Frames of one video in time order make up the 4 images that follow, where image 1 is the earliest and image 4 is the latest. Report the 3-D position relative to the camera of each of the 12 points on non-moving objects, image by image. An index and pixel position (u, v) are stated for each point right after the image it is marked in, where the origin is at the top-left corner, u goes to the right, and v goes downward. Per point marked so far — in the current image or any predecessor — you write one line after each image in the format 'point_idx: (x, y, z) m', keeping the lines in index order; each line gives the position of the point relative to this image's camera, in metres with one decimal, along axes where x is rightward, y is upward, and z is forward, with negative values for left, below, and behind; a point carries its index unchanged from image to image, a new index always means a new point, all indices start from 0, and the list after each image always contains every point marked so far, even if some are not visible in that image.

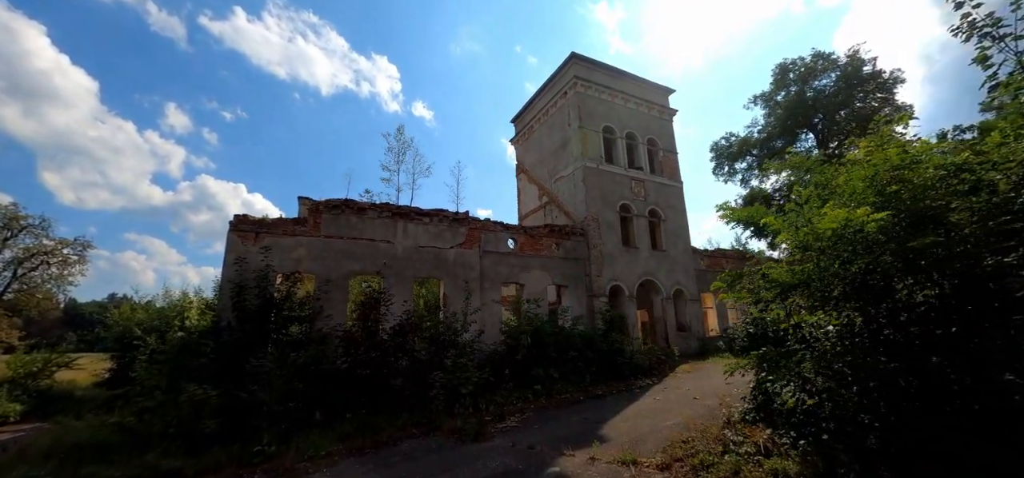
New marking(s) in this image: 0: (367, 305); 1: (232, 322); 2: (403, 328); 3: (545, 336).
0: (-3.7, -1.7, +10.5) m
1: (-7.6, -2.3, +11.2) m
2: (-2.7, -2.3, +10.4) m
3: (+0.9, -2.7, +11.5) m
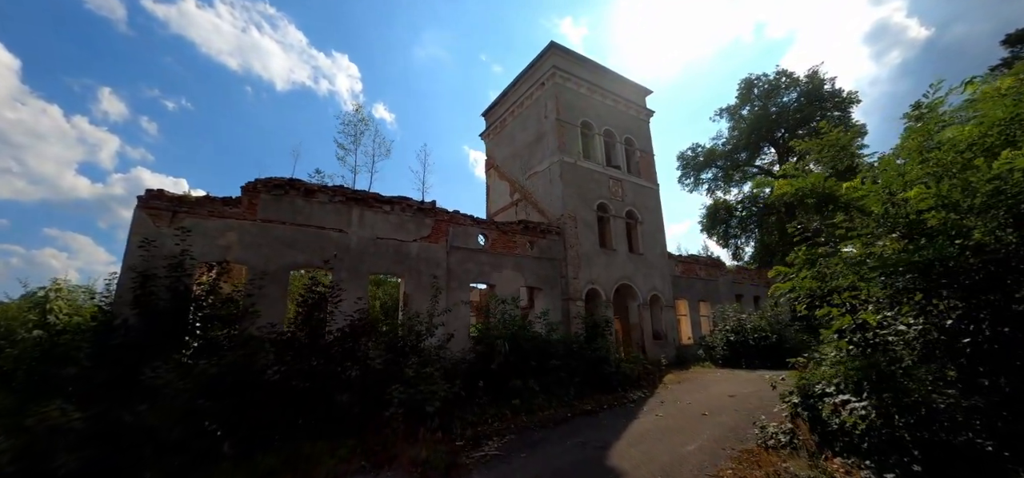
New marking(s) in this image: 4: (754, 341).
0: (-4.2, -1.3, +8.5) m
1: (-8.2, -1.7, +8.8) m
2: (-3.3, -1.9, +8.6) m
3: (+0.3, -2.5, +9.9) m
4: (+9.5, -4.0, +16.0) m
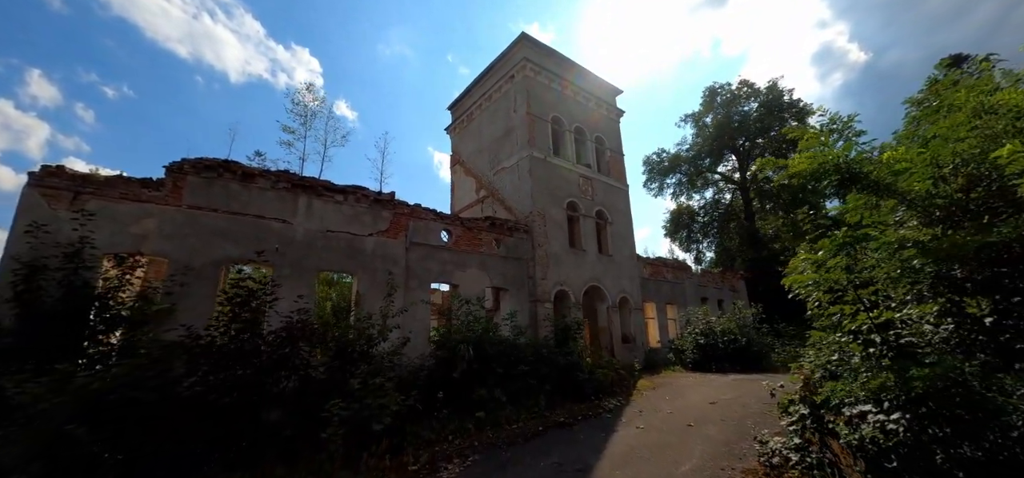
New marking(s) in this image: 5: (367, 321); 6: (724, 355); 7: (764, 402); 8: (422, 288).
0: (-4.8, -1.1, +7.2) m
1: (-8.8, -1.4, +7.1) m
2: (-3.9, -1.7, +7.3) m
3: (-0.5, -2.3, +9.0) m
4: (+8.1, -4.0, +15.8) m
5: (-3.0, -1.7, +8.6) m
6: (+8.1, -4.4, +15.7) m
7: (+5.0, -3.2, +8.1) m
8: (-2.8, -1.5, +12.6) m
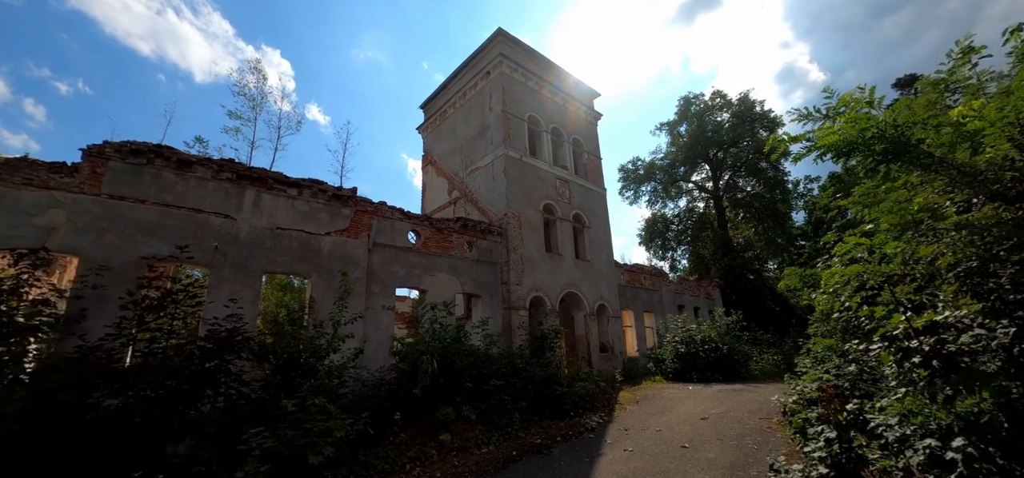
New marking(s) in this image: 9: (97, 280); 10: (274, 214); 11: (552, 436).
0: (-5.2, -1.0, +5.9) m
1: (-9.2, -1.3, +5.6) m
2: (-4.3, -1.6, +6.1) m
3: (-1.1, -2.3, +8.0) m
4: (+7.1, -4.2, +15.3) m
5: (-3.5, -1.6, +7.4) m
6: (+7.1, -4.6, +15.1) m
7: (+4.4, -3.2, +7.4) m
8: (-3.5, -1.5, +11.5) m
9: (-8.0, -0.8, +8.0) m
10: (-6.0, +0.6, +10.3) m
11: (+0.7, -3.5, +7.2) m
